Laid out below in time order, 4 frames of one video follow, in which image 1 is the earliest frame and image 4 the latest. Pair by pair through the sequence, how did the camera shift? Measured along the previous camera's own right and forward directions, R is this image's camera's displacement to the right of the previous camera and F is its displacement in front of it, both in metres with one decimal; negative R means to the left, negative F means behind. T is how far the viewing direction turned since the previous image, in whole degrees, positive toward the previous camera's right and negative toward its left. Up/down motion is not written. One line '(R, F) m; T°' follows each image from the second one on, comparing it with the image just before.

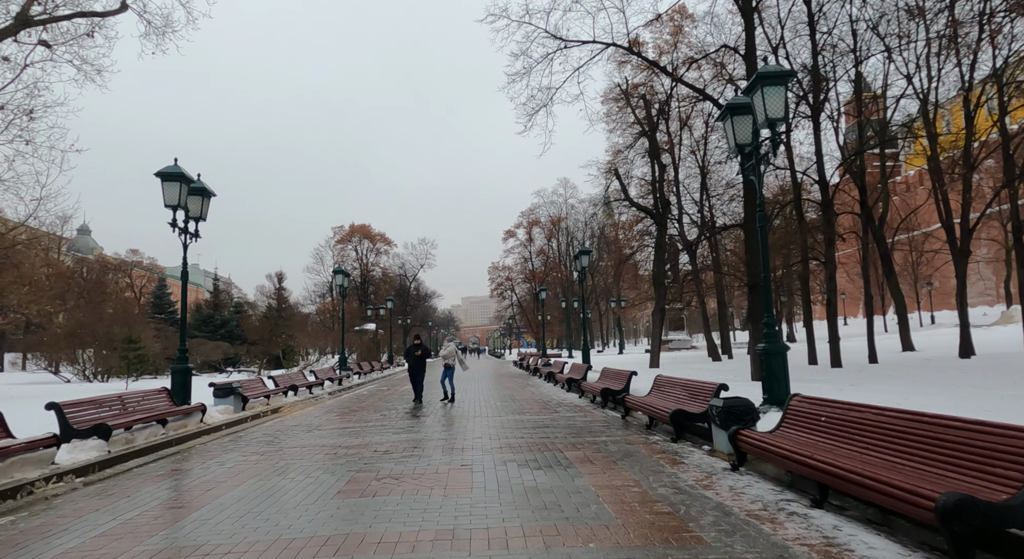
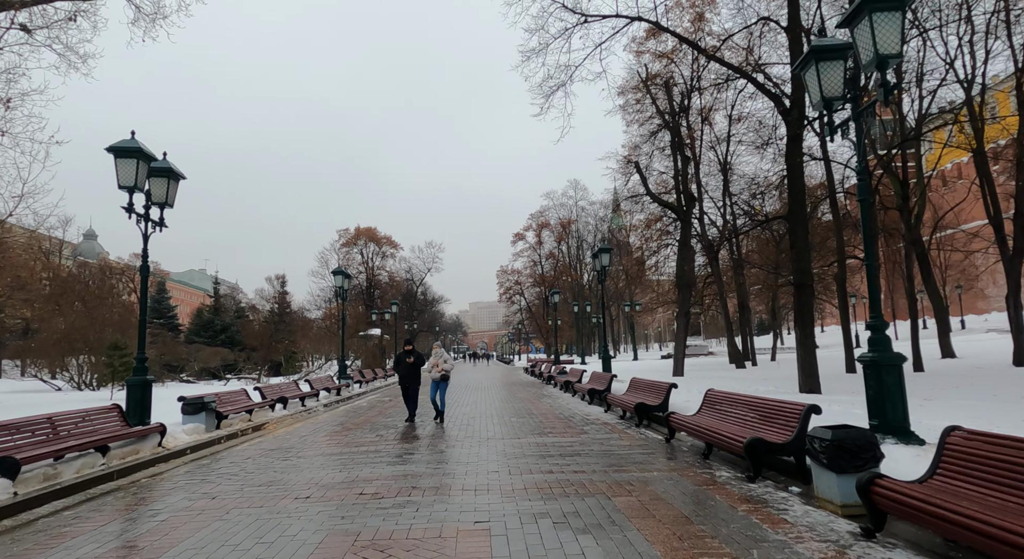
(-0.1, +1.1) m; -1°
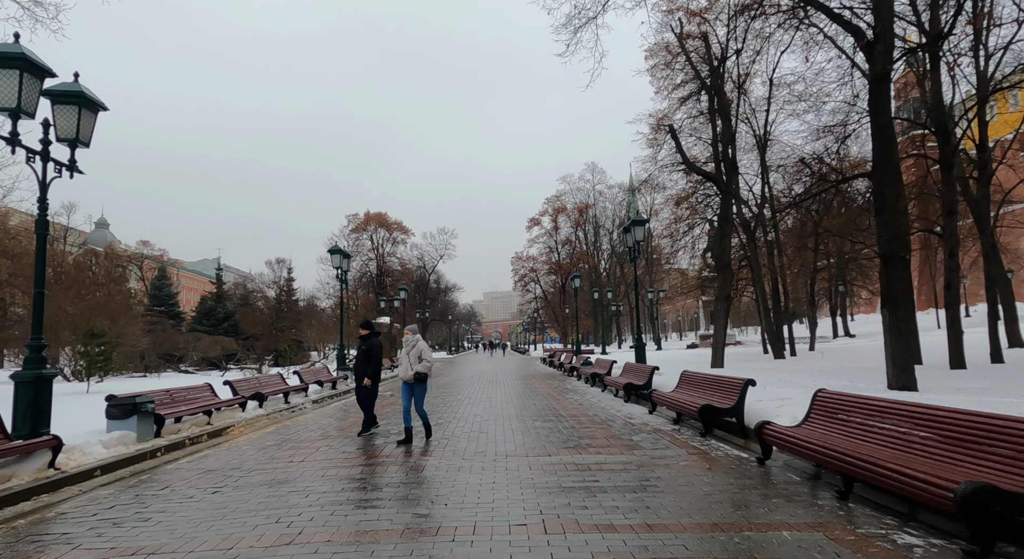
(-0.1, +1.6) m; -1°
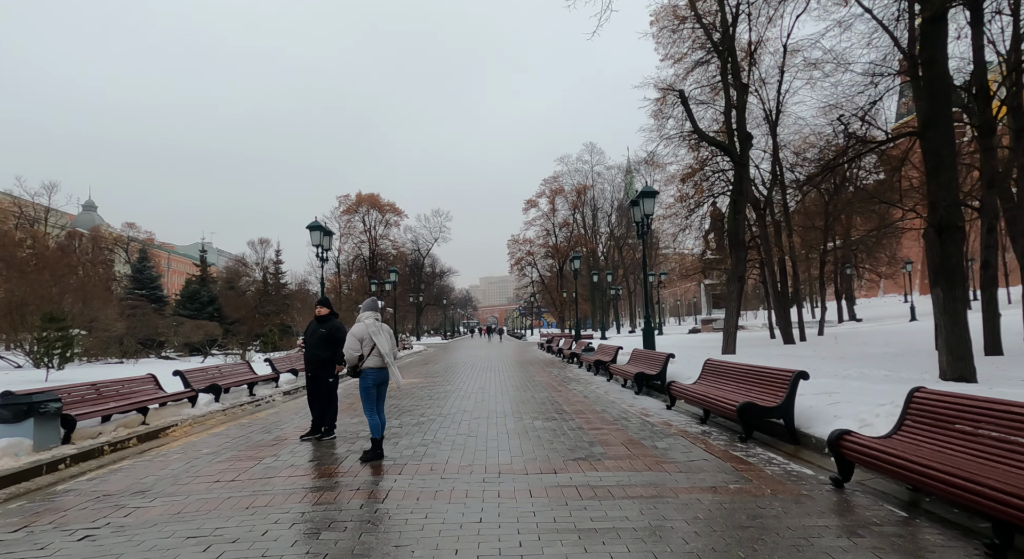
(0.0, +1.0) m; 0°
